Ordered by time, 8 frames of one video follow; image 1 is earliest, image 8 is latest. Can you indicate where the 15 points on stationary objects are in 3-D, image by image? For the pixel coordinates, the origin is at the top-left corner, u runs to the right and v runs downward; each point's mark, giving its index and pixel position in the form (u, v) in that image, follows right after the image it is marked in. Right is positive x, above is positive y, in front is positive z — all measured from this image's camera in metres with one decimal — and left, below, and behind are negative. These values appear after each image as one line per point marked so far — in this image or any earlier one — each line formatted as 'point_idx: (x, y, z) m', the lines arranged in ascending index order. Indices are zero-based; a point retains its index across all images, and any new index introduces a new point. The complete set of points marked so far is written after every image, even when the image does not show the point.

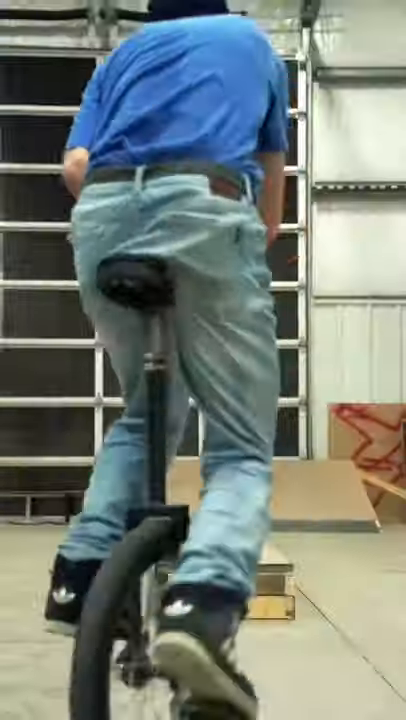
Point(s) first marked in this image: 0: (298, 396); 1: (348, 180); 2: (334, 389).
0: (+0.9, -0.4, +8.8) m
1: (+1.4, +1.8, +8.9) m
2: (+1.3, -0.3, +8.9) m
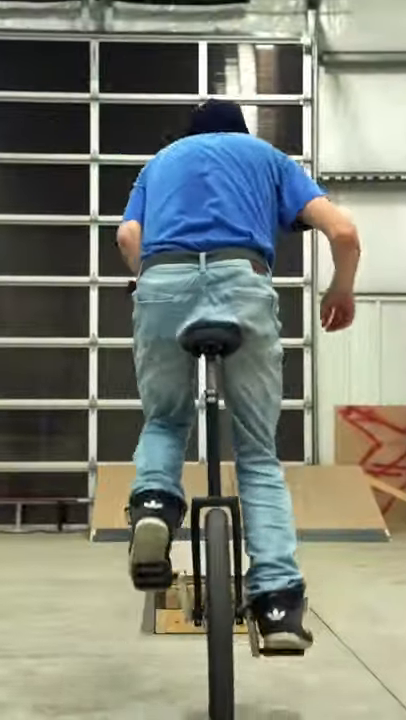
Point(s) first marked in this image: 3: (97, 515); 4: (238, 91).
0: (+0.9, -0.4, +8.3) m
1: (+1.4, +1.8, +8.5) m
2: (+1.3, -0.3, +8.5) m
3: (-0.9, -1.3, +7.8) m
4: (+0.3, +2.5, +8.4) m
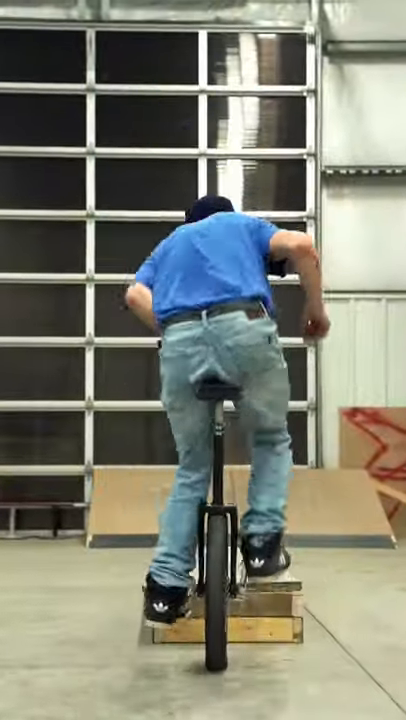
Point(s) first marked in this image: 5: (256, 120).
0: (+0.9, -0.4, +8.1) m
1: (+1.4, +1.8, +8.2) m
2: (+1.3, -0.3, +8.2) m
3: (-0.9, -1.3, +7.5) m
4: (+0.3, +2.5, +8.1) m
5: (+0.5, +2.1, +8.1) m
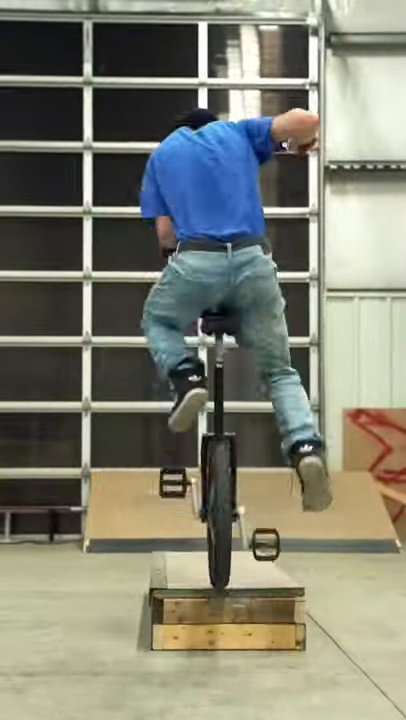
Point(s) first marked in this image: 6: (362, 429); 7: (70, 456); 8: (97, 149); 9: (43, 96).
0: (+0.9, -0.4, +7.9) m
1: (+1.4, +1.8, +8.0) m
2: (+1.3, -0.3, +8.0) m
3: (-0.9, -1.3, +7.3) m
4: (+0.3, +2.5, +7.9) m
5: (+0.5, +2.1, +7.9) m
6: (+1.4, -0.6, +7.9) m
7: (-1.1, -0.8, +7.9) m
8: (-0.9, +1.8, +7.9) m
9: (-1.4, +2.3, +7.9) m
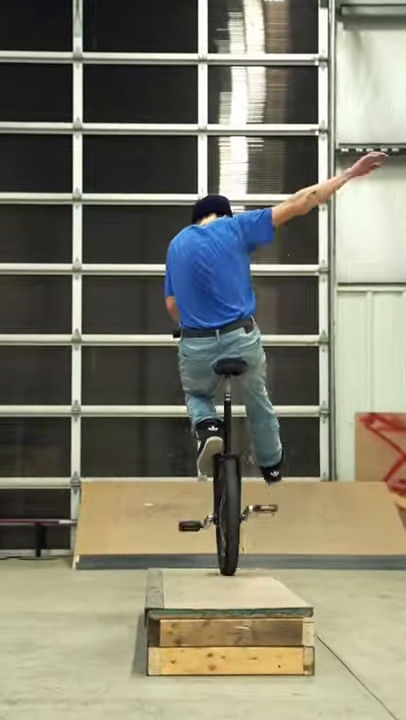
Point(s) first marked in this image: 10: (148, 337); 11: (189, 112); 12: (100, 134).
0: (+0.9, -0.4, +7.2) m
1: (+1.4, +1.8, +7.4) m
2: (+1.3, -0.3, +7.4) m
3: (-0.9, -1.3, +6.7) m
4: (+0.3, +2.5, +7.3) m
5: (+0.5, +2.1, +7.3) m
6: (+1.4, -0.6, +7.3) m
7: (-1.1, -0.8, +7.2) m
8: (-0.9, +1.8, +7.3) m
9: (-1.4, +2.3, +7.3) m
10: (-0.4, +0.2, +7.3) m
11: (-0.1, +2.0, +7.3) m
12: (-0.8, +1.8, +7.3) m
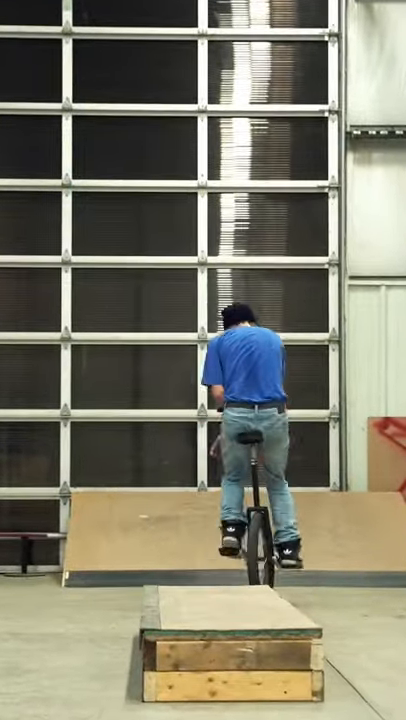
0: (+0.9, -0.4, +6.7) m
1: (+1.4, +1.8, +6.8) m
2: (+1.3, -0.3, +6.8) m
3: (-0.9, -1.3, +6.1) m
4: (+0.3, +2.5, +6.8) m
5: (+0.5, +2.1, +6.8) m
6: (+1.4, -0.6, +6.8) m
7: (-1.1, -0.8, +6.7) m
8: (-0.9, +1.8, +6.7) m
9: (-1.4, +2.3, +6.7) m
10: (-0.4, +0.2, +6.7) m
11: (-0.1, +2.0, +6.7) m
12: (-0.8, +1.8, +6.7) m
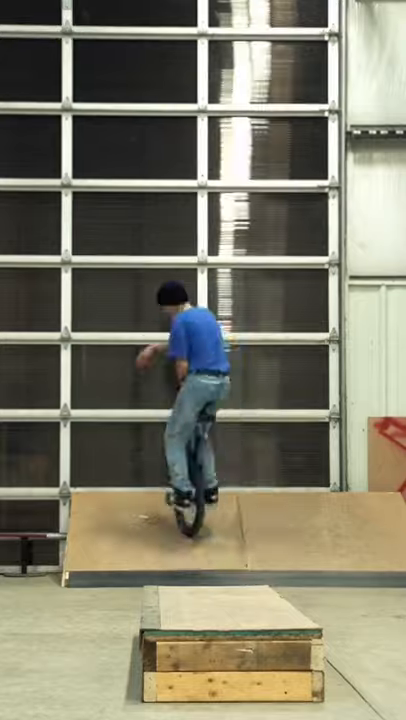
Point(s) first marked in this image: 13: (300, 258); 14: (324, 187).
0: (+0.9, -0.4, +6.7) m
1: (+1.4, +1.8, +6.8) m
2: (+1.3, -0.3, +6.8) m
3: (-0.9, -1.3, +6.1) m
4: (+0.3, +2.5, +6.7) m
5: (+0.5, +2.1, +6.7) m
6: (+1.4, -0.6, +6.8) m
7: (-1.1, -0.8, +6.7) m
8: (-0.9, +1.8, +6.7) m
9: (-1.4, +2.3, +6.7) m
10: (-0.4, +0.2, +6.7) m
11: (-0.1, +2.0, +6.7) m
12: (-0.8, +1.8, +6.7) m
13: (+0.7, +0.7, +6.7) m
14: (+0.9, +1.3, +6.7) m
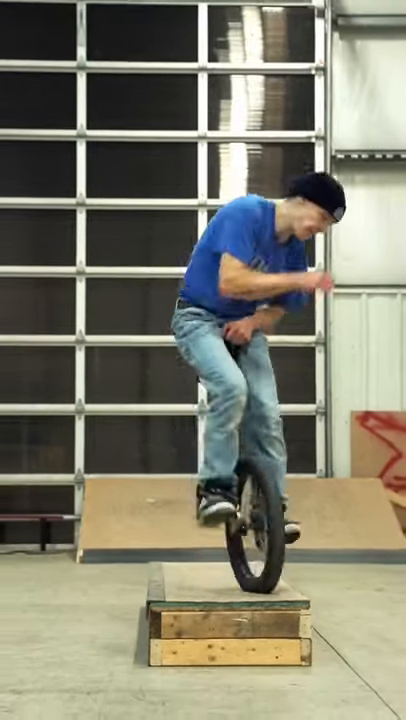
0: (+0.9, -0.4, +7.5) m
1: (+1.4, +1.8, +7.6) m
2: (+1.3, -0.3, +7.6) m
3: (-0.9, -1.3, +6.9) m
4: (+0.3, +2.5, +7.5) m
5: (+0.5, +2.1, +7.5) m
6: (+1.4, -0.6, +7.5) m
7: (-1.1, -0.8, +7.5) m
8: (-0.9, +1.8, +7.5) m
9: (-1.4, +2.3, +7.5) m
10: (-0.4, +0.2, +7.5) m
11: (-0.1, +2.0, +7.5) m
12: (-0.8, +1.8, +7.5) m
13: (+0.7, +0.7, +7.5) m
14: (+0.9, +1.3, +7.5) m
